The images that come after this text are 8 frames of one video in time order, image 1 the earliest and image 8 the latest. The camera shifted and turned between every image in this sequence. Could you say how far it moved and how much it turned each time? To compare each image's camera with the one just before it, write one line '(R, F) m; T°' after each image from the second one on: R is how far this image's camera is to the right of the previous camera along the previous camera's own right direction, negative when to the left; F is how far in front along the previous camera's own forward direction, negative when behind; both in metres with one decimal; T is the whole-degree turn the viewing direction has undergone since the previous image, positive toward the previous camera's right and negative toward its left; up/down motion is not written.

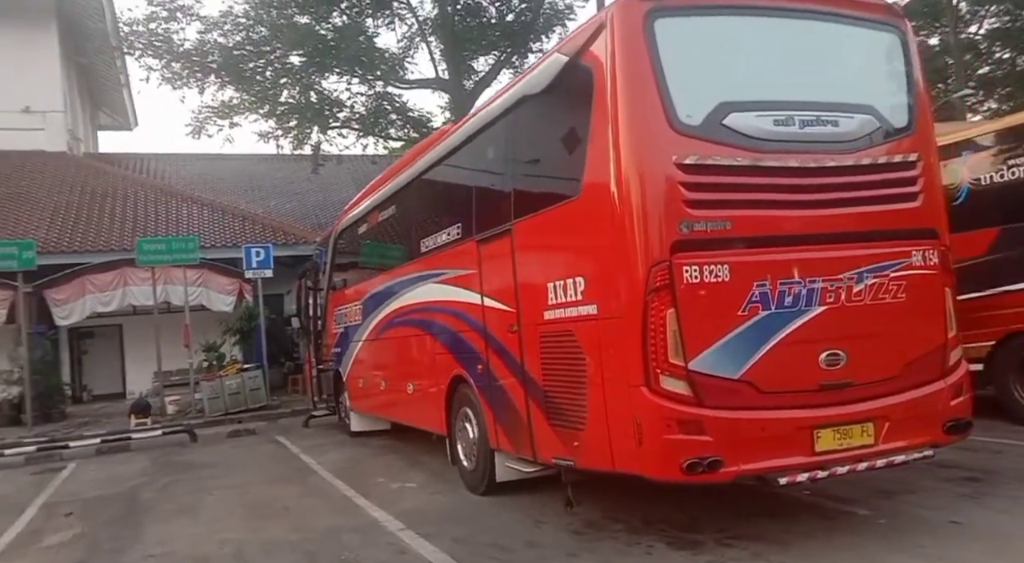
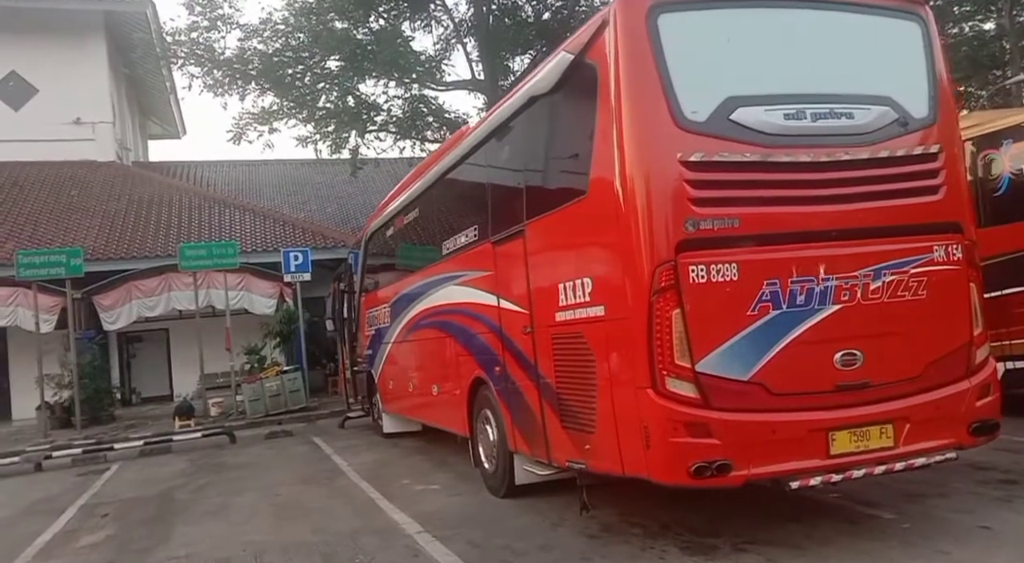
(+0.2, 0.0) m; -3°
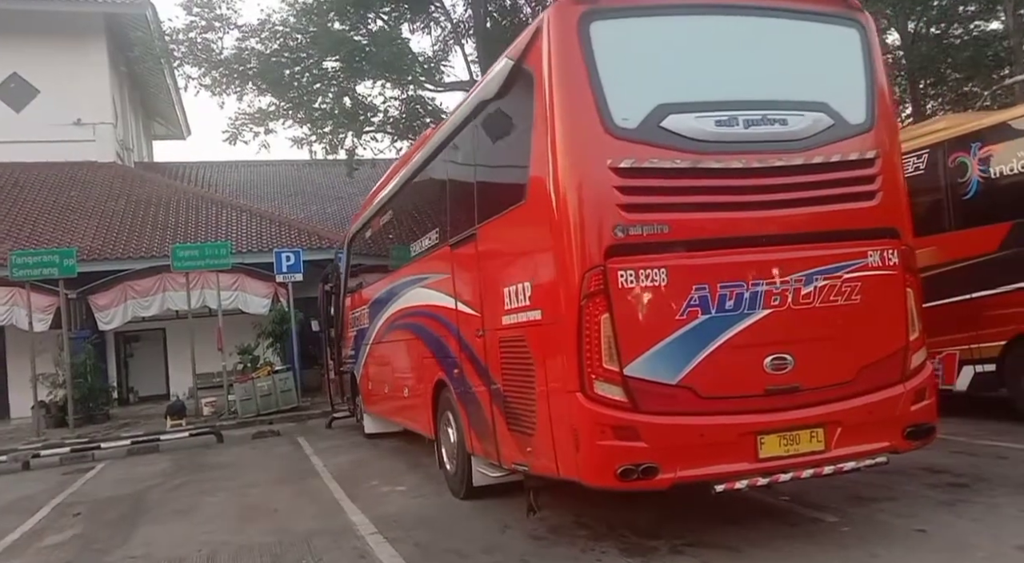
(+0.4, 0.0) m; 0°
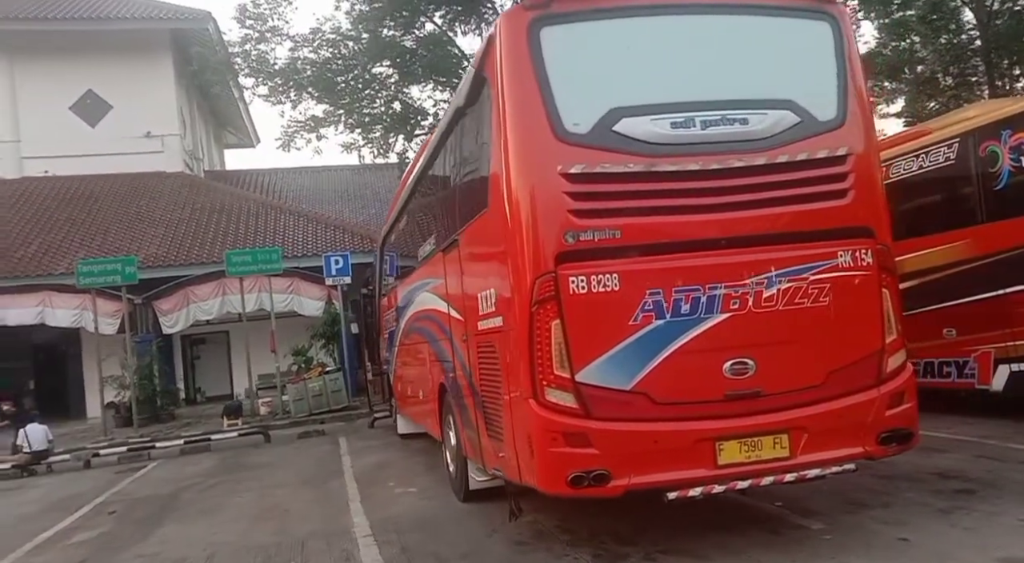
(+0.6, 0.0) m; -5°
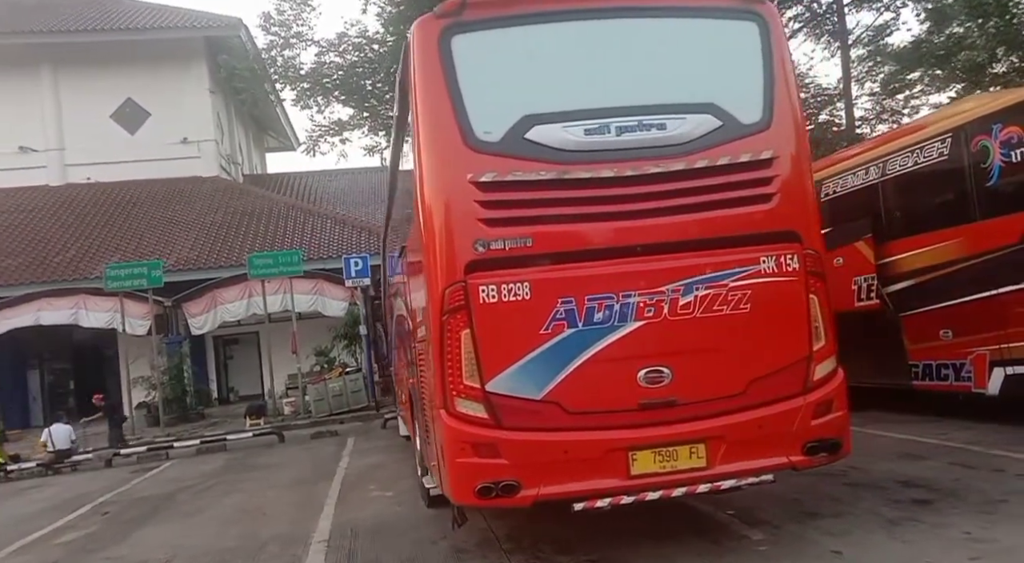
(+0.7, 0.0) m; -3°
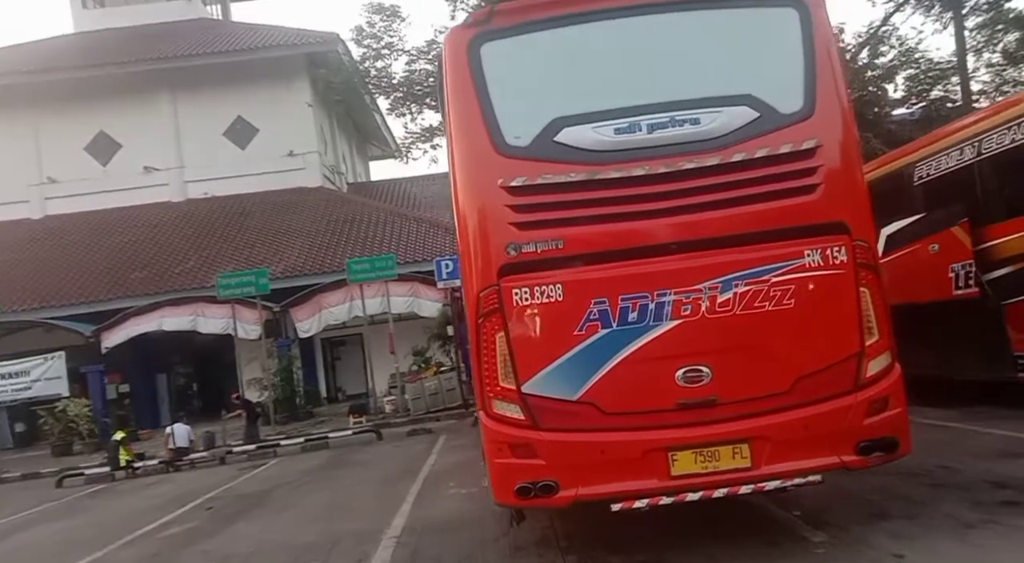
(+0.3, 0.0) m; -8°
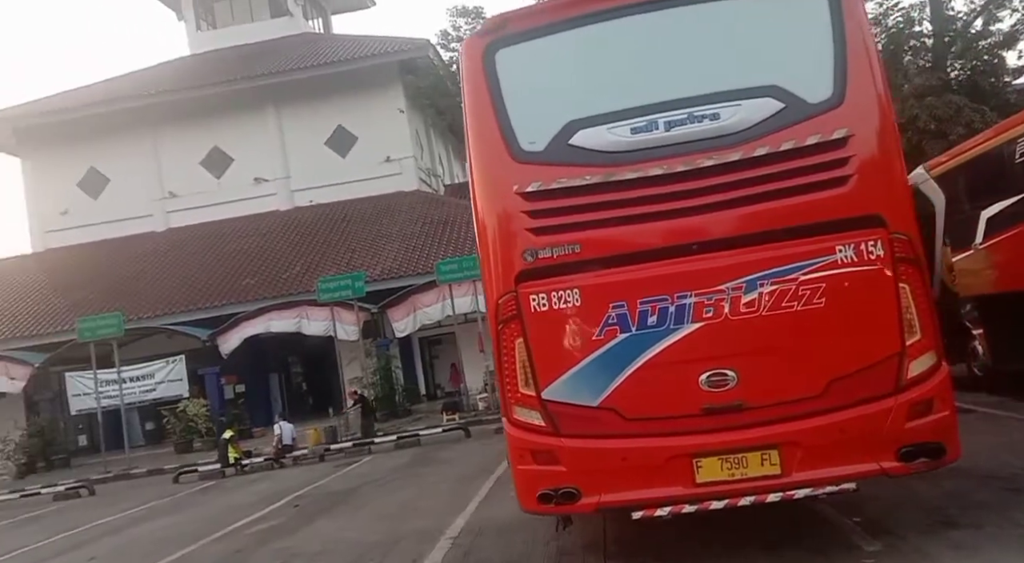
(+0.4, 0.0) m; -8°
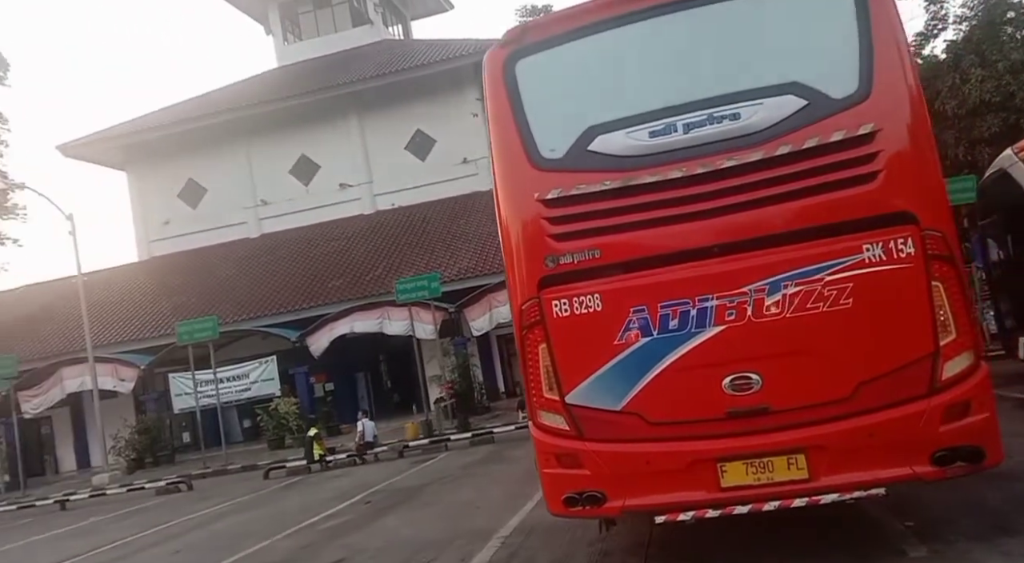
(+0.3, -0.1) m; -7°
